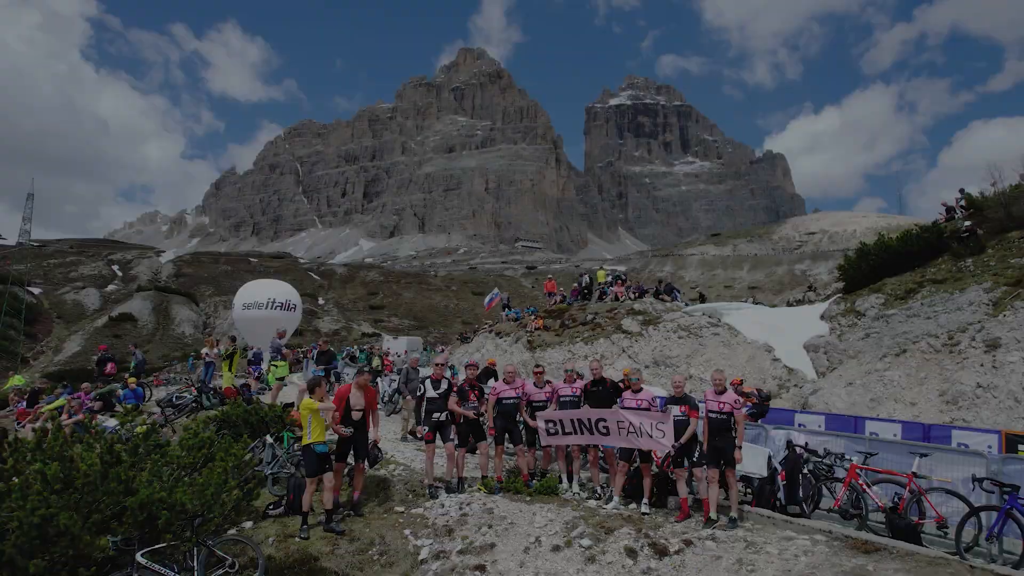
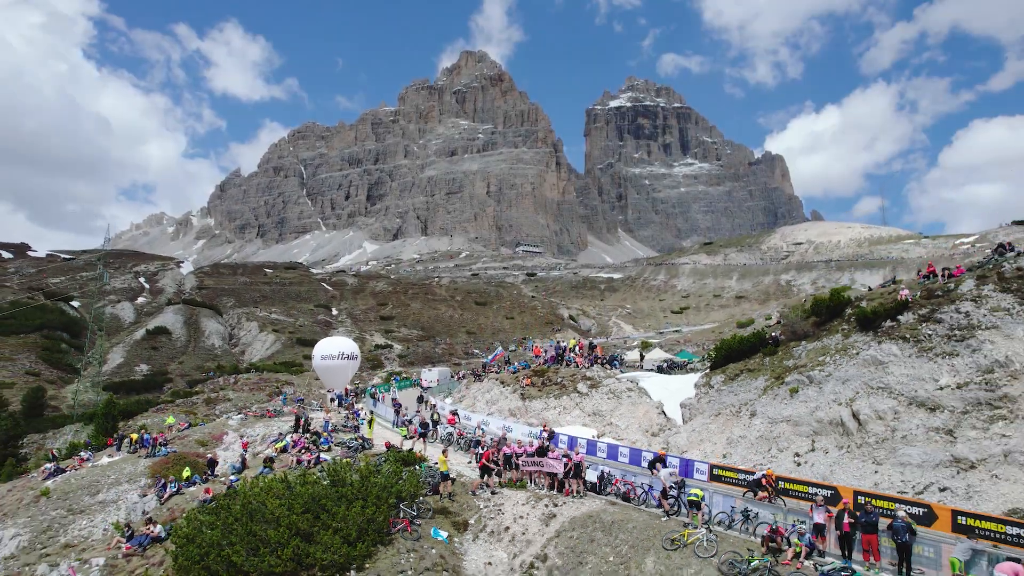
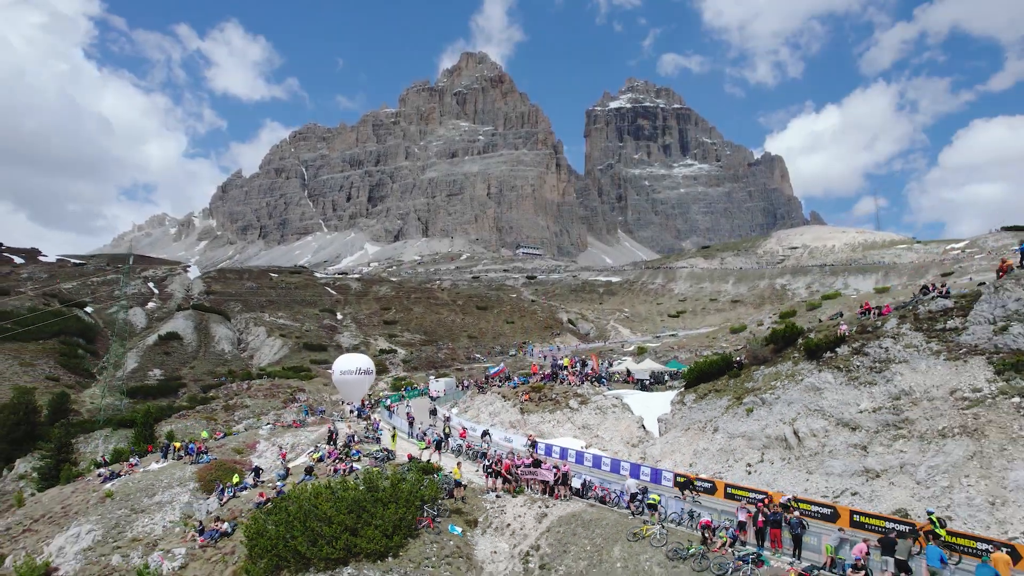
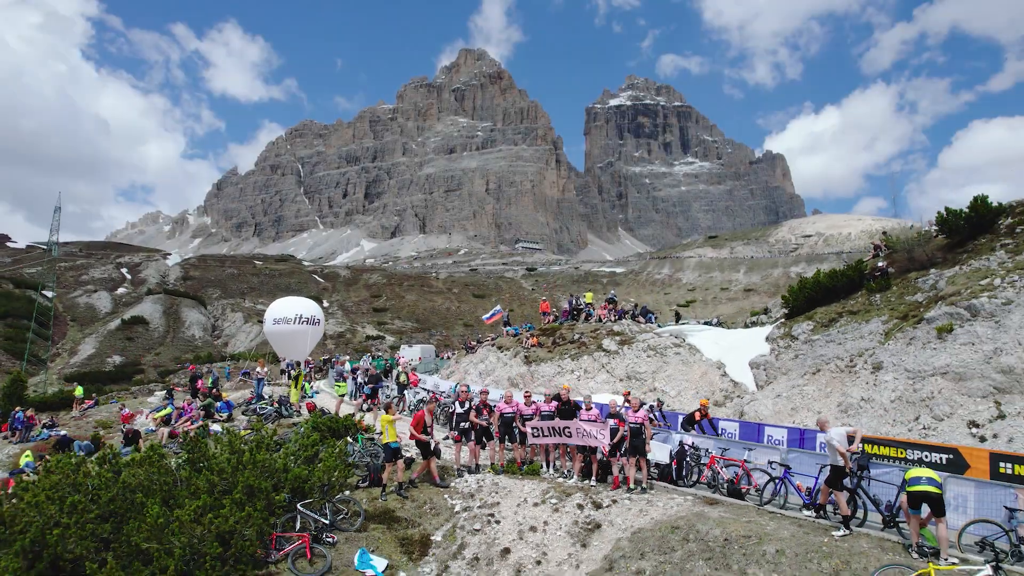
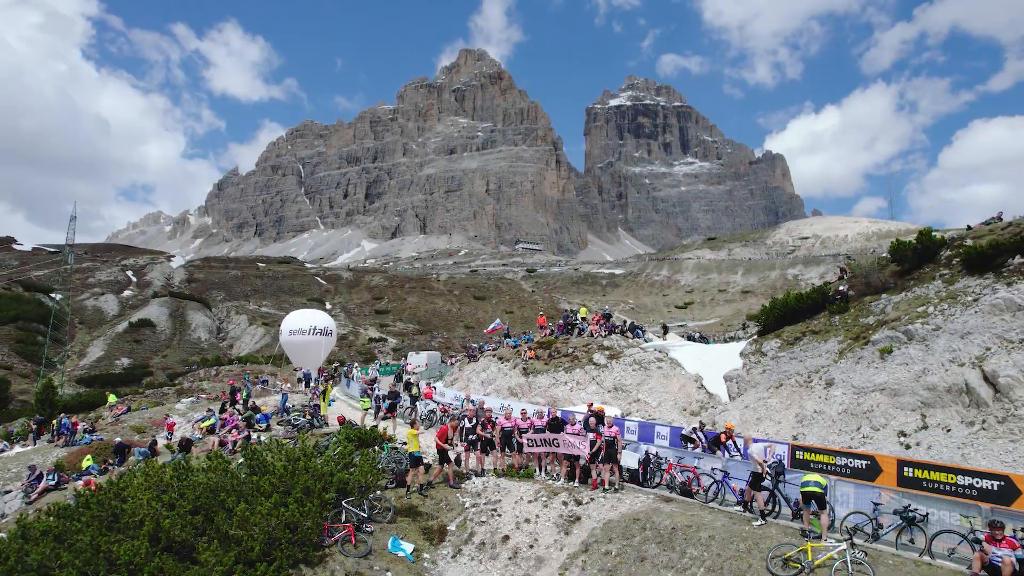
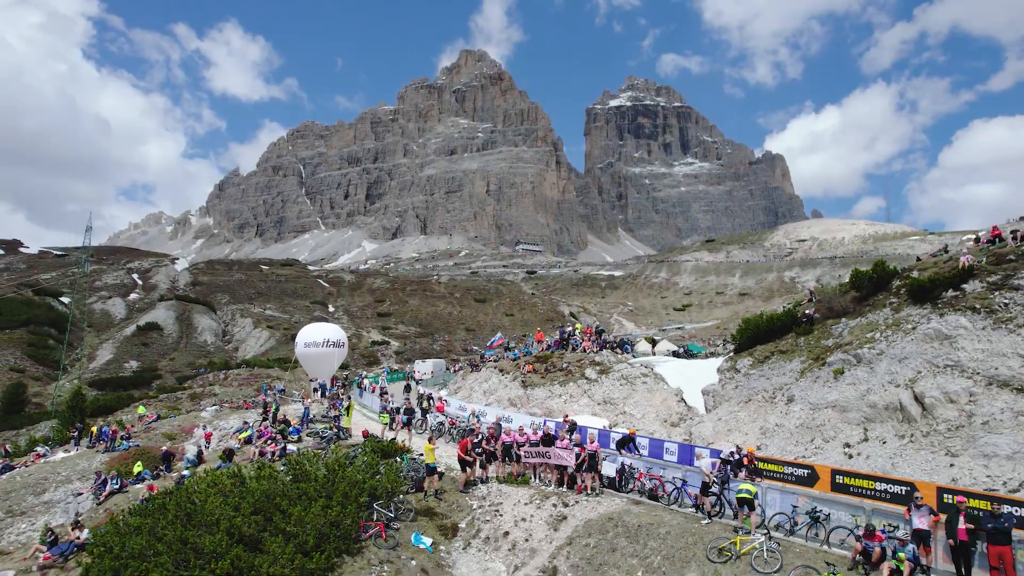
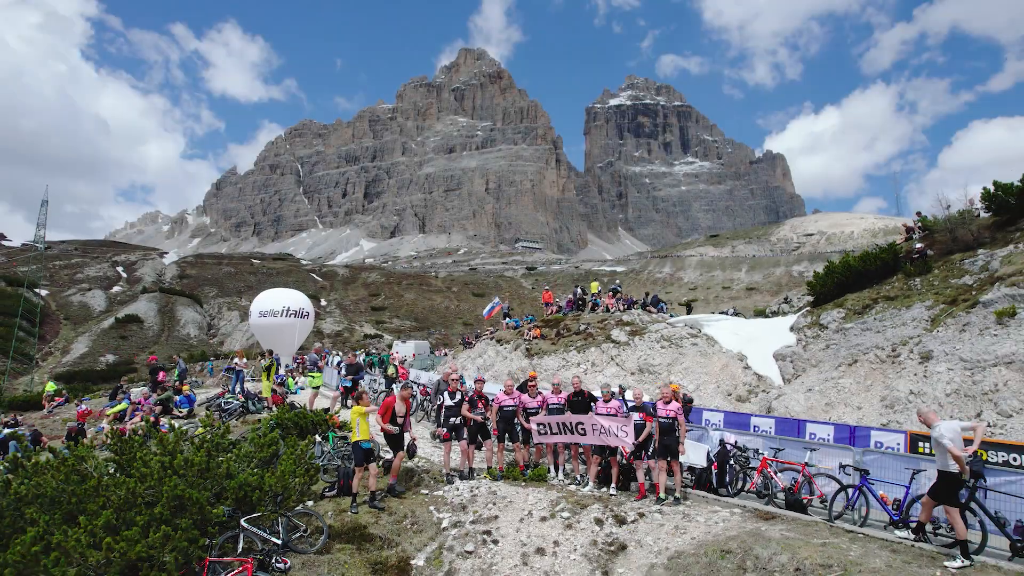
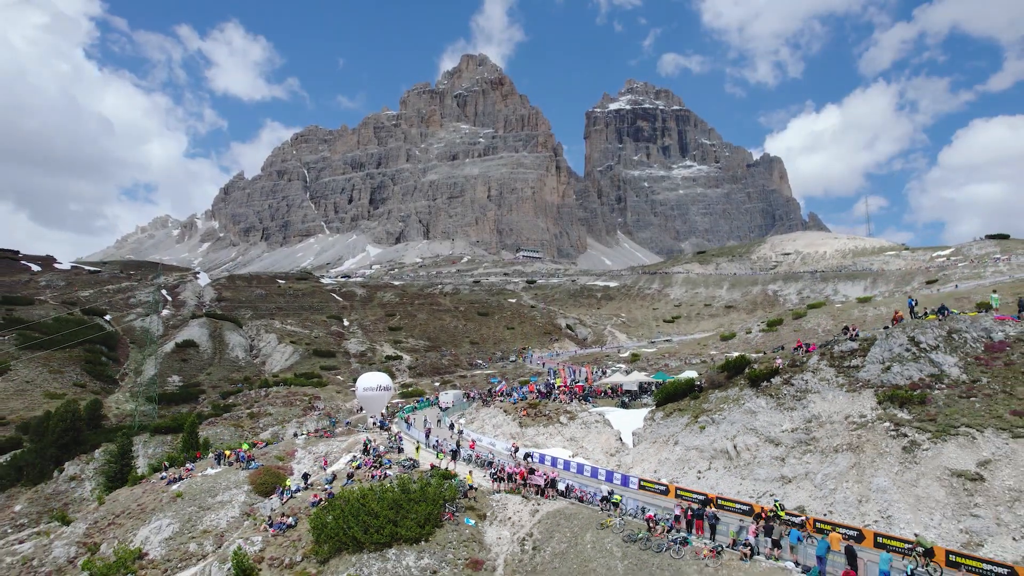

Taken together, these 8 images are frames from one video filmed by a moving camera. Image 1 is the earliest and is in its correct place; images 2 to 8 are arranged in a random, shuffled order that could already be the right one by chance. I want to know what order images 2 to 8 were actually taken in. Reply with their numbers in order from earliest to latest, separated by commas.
7, 4, 5, 6, 2, 3, 8
